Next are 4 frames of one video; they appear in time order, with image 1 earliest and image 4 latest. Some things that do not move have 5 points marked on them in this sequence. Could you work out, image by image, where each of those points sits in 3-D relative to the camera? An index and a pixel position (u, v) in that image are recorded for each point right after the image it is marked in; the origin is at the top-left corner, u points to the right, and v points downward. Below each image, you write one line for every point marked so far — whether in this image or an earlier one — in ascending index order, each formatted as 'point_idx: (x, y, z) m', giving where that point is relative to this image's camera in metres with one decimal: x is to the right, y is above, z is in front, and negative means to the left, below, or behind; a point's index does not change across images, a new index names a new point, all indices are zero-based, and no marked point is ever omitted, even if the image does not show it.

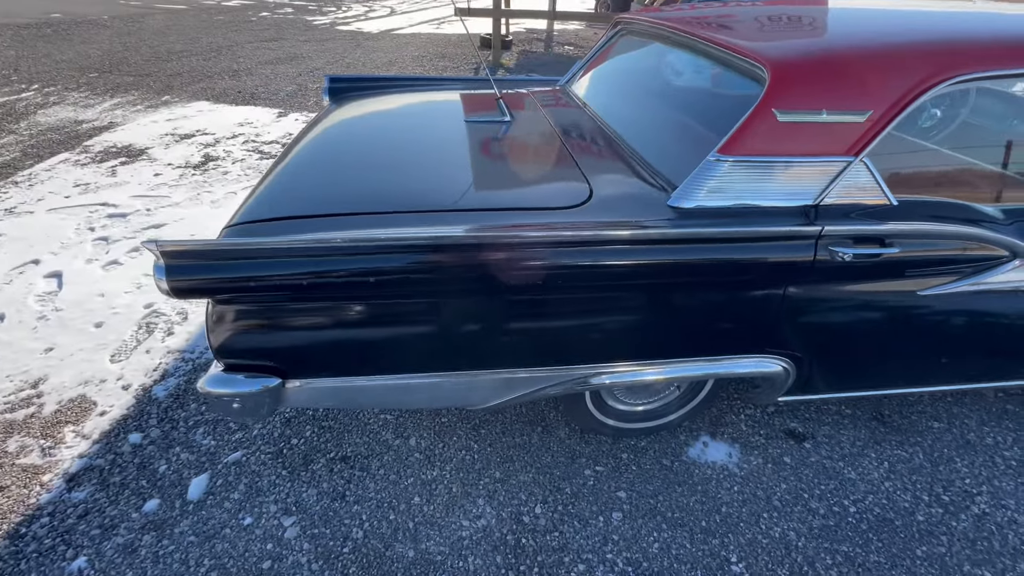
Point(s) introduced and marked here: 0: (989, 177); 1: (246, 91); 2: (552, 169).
0: (+1.7, +0.4, +1.6) m
1: (-3.8, +2.8, +6.7) m
2: (+0.2, +0.5, +1.8) m
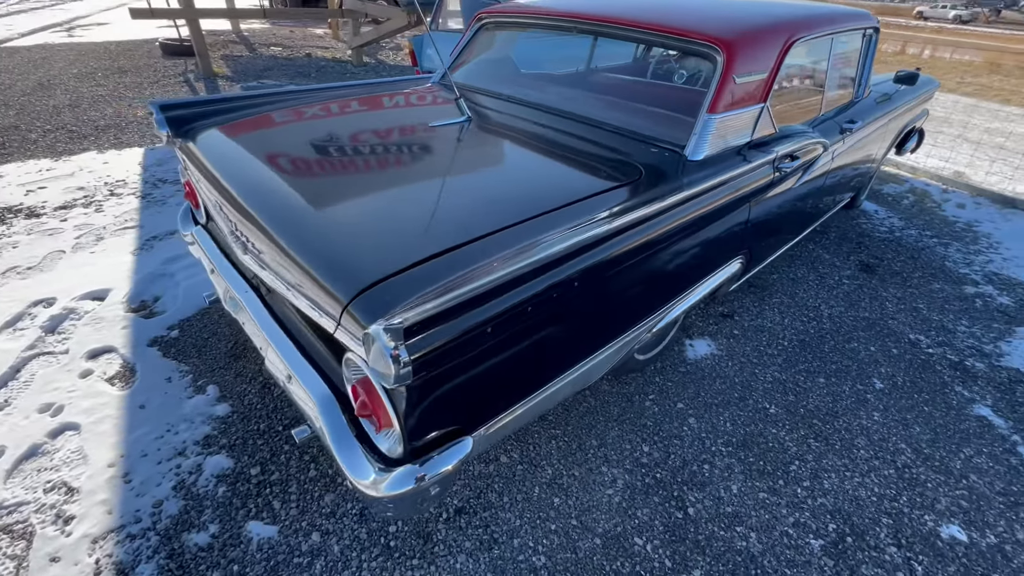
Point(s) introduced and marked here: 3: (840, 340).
0: (+1.6, +1.0, +2.6) m
1: (-6.2, +1.1, +4.0) m
2: (+0.2, +0.6, +2.0) m
3: (+1.9, -0.3, +2.7) m
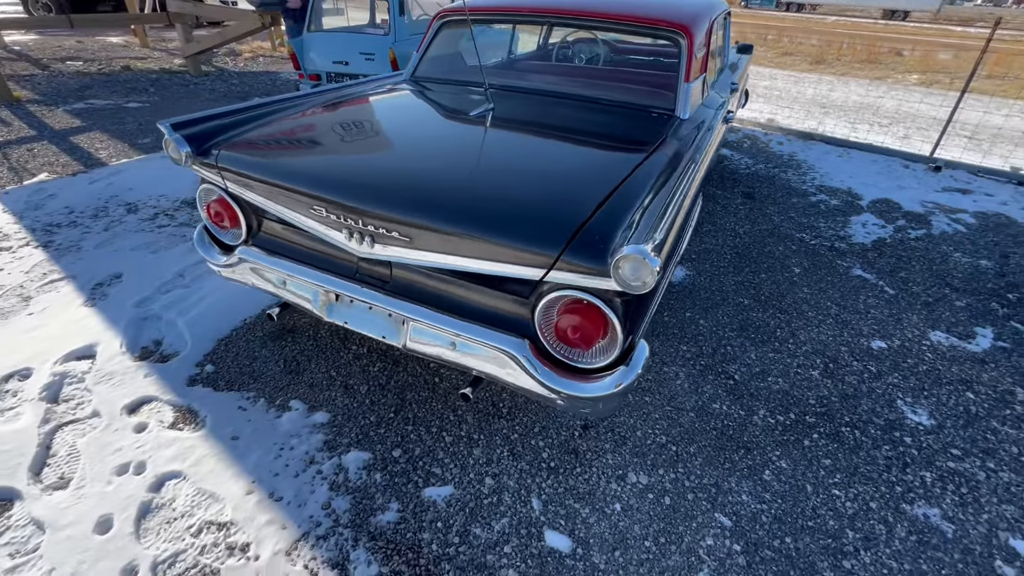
0: (+1.4, +1.5, +3.3) m
1: (-6.3, 0.0, +2.4) m
2: (+0.4, +0.8, +2.4) m
3: (+1.9, +0.3, +3.6) m
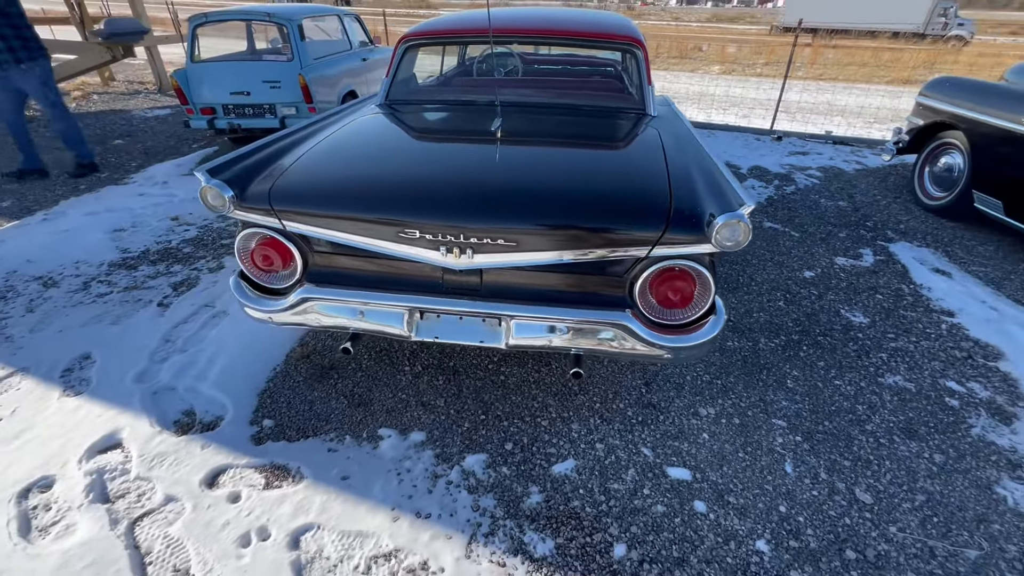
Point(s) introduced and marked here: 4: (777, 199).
0: (+1.0, +1.8, +3.9) m
1: (-5.8, -1.2, +1.1) m
2: (+0.4, +0.9, +2.7) m
3: (+1.7, +0.6, +4.3) m
4: (+2.7, +0.9, +4.7) m
